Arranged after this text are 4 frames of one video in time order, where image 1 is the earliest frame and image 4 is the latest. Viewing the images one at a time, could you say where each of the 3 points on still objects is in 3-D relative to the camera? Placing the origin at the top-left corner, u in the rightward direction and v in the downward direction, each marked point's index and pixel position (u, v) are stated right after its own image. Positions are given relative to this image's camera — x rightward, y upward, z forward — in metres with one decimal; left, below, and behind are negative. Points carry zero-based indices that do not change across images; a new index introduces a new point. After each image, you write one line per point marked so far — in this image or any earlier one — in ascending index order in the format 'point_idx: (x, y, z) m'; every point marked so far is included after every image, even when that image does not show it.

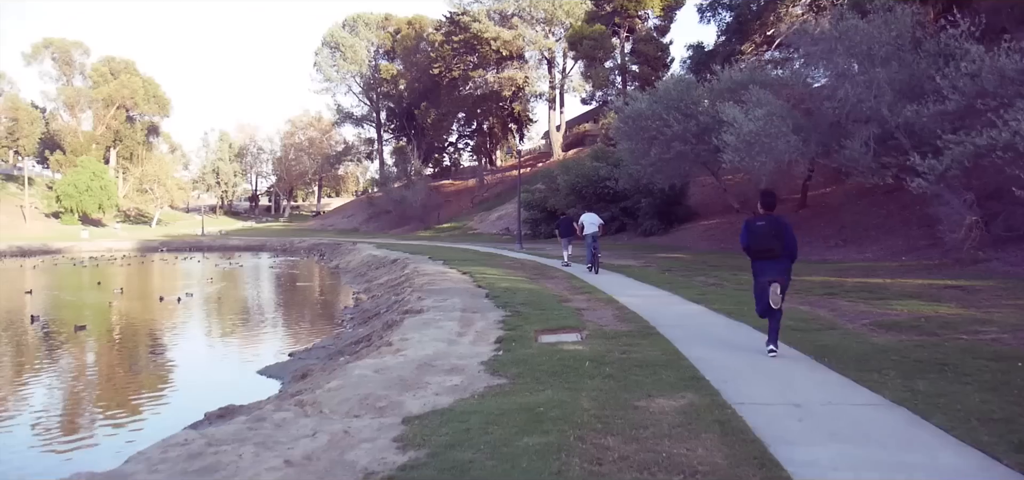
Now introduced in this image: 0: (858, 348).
0: (+3.3, -1.0, +7.2) m
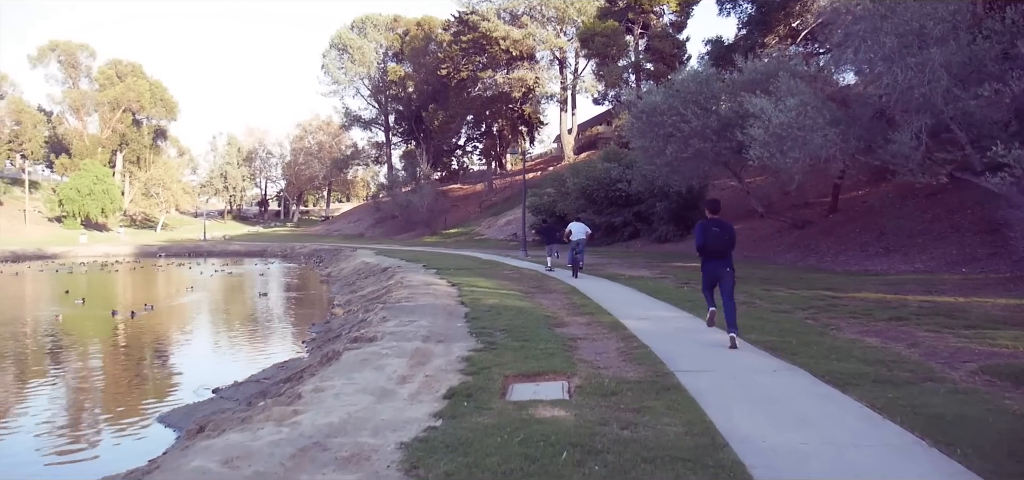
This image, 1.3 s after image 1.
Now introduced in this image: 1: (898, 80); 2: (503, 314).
0: (+2.9, -1.1, +4.6) m
1: (+8.7, +3.6, +16.8) m
2: (-0.1, -1.1, +11.1) m
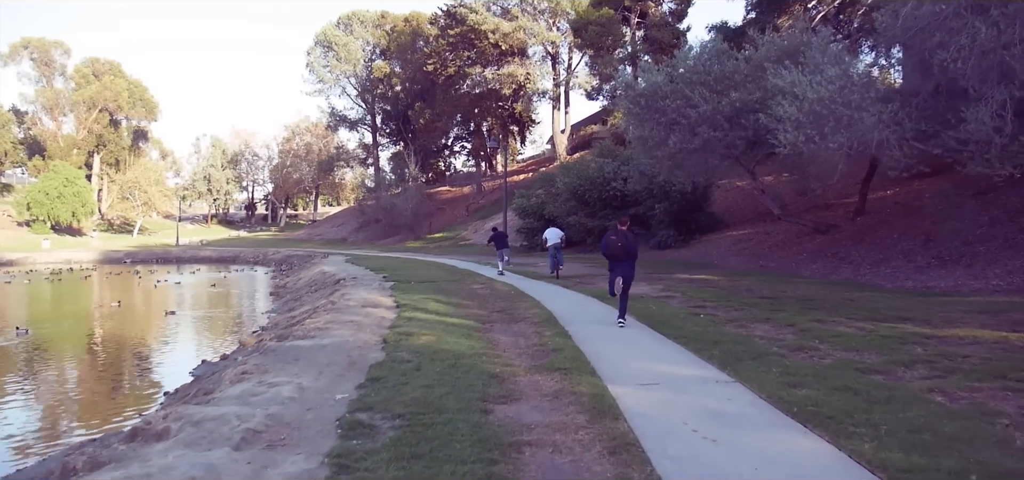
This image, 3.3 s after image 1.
0: (+2.3, -1.2, +0.5) m
1: (+8.0, +3.5, +12.8) m
2: (-0.8, -1.2, +7.0) m
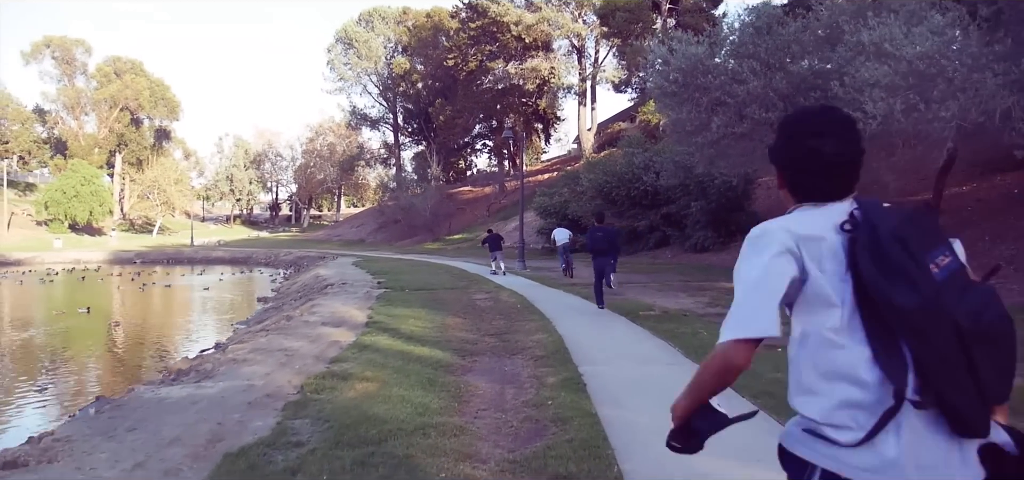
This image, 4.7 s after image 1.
0: (+1.8, -1.2, -2.8) m
1: (+8.0, +3.4, +9.3) m
2: (-1.0, -1.2, +3.8) m
